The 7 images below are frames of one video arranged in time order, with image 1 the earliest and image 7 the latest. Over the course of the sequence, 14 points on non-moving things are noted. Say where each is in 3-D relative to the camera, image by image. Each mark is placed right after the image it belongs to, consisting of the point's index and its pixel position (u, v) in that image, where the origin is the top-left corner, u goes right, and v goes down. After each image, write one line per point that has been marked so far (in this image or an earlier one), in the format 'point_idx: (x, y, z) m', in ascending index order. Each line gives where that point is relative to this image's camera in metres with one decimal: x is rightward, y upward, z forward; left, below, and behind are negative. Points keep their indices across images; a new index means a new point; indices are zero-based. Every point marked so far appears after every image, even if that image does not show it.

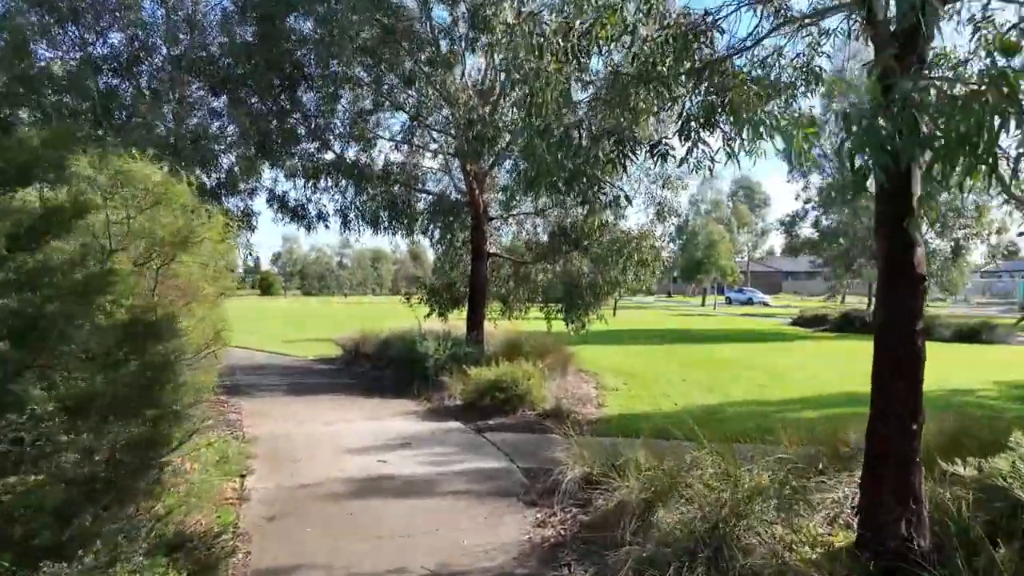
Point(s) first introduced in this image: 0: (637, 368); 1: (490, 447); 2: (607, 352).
0: (+2.6, -1.7, +15.1) m
1: (-0.3, -1.9, +8.5) m
2: (+2.4, -1.6, +17.6) m
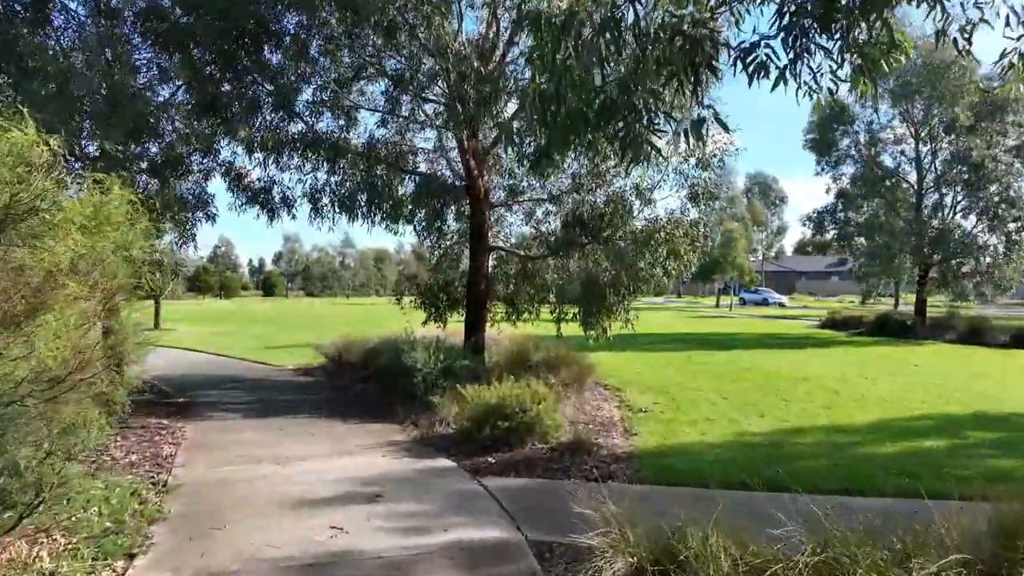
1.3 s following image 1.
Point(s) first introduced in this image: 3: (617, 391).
0: (+2.8, -1.7, +12.9) m
1: (-0.2, -1.9, +6.2) m
2: (+2.5, -1.6, +15.3) m
3: (+1.8, -1.7, +11.9) m
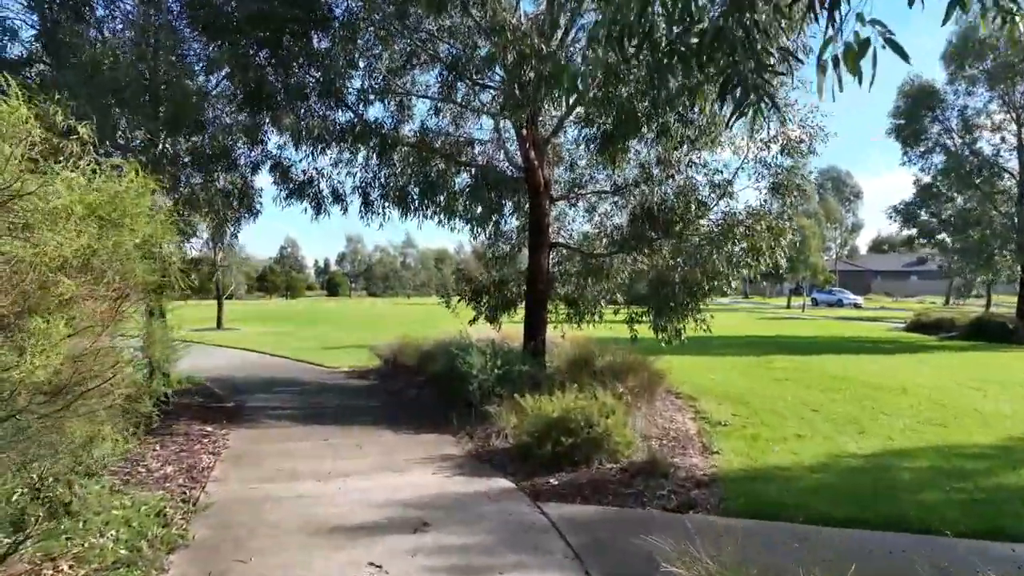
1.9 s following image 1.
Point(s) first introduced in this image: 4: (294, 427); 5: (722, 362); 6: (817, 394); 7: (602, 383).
0: (+3.8, -1.7, +11.7) m
1: (+0.3, -1.9, +5.4) m
2: (+3.7, -1.6, +14.2) m
3: (+2.7, -1.7, +10.9) m
4: (-3.0, -1.9, +9.8) m
5: (+4.5, -1.6, +15.2) m
6: (+4.9, -1.7, +11.4) m
7: (+1.2, -1.3, +9.8) m
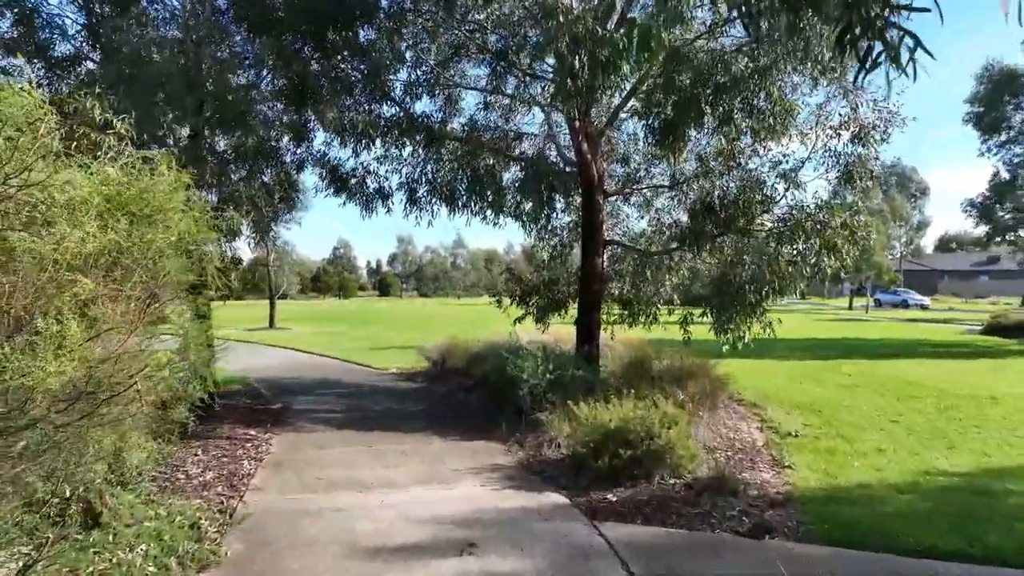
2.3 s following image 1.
0: (+4.6, -1.7, +10.9) m
1: (+0.7, -1.9, +4.8) m
2: (+4.7, -1.6, +13.4) m
3: (+3.5, -1.7, +10.2) m
4: (-2.3, -1.9, +9.5) m
5: (+5.5, -1.6, +14.3) m
6: (+5.7, -1.7, +10.6) m
7: (+1.9, -1.3, +9.2) m
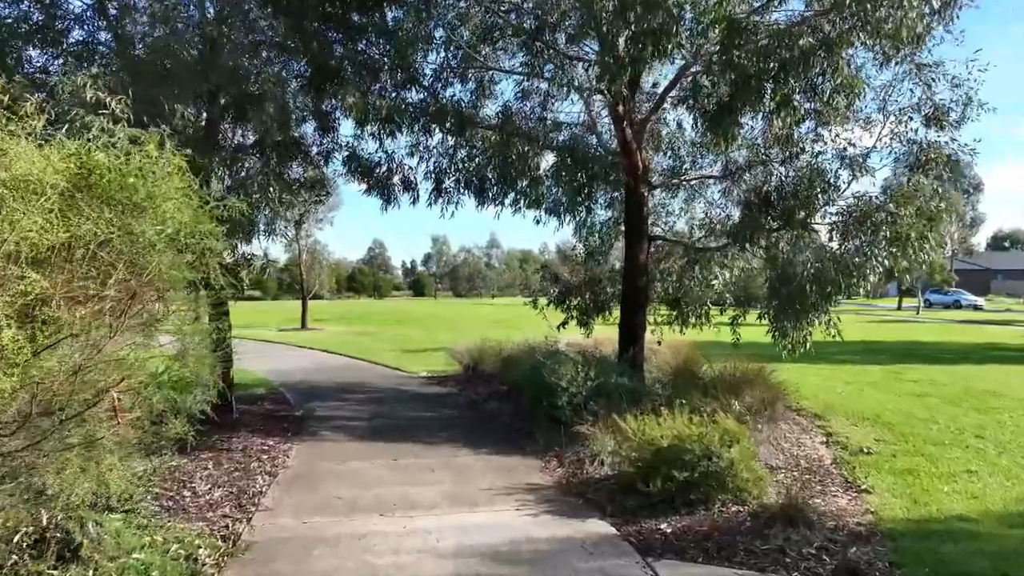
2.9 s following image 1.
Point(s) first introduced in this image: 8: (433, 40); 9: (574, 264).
0: (+5.1, -1.7, +9.9) m
1: (+0.9, -1.9, +4.0) m
2: (+5.4, -1.5, +12.4) m
3: (+4.0, -1.7, +9.2) m
4: (-1.8, -1.9, +8.8) m
5: (+6.2, -1.6, +13.3) m
6: (+6.2, -1.7, +9.5) m
7: (+2.3, -1.3, +8.3) m
8: (-1.0, +3.2, +9.1) m
9: (+1.1, +0.4, +12.2) m
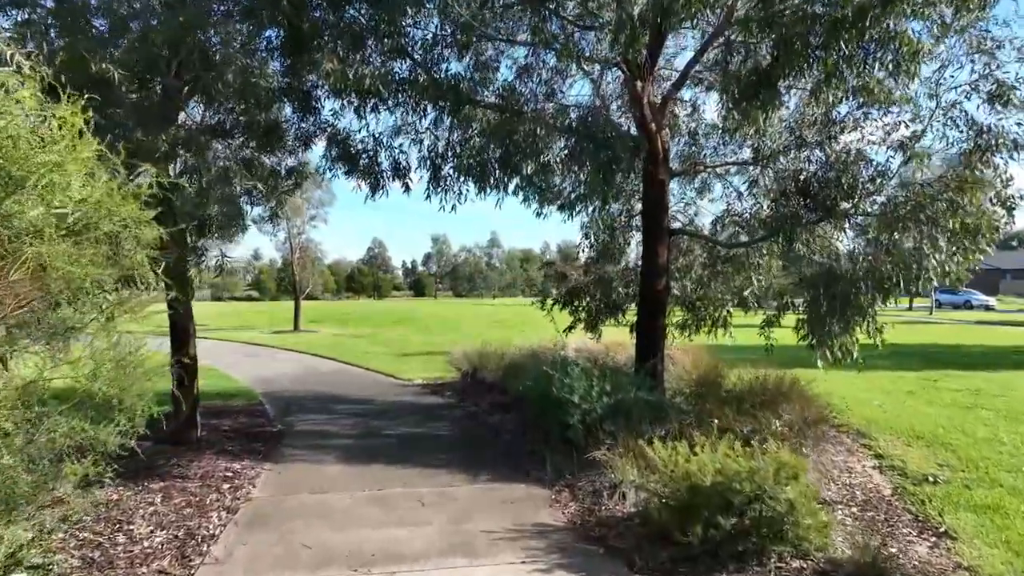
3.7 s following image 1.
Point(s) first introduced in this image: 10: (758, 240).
0: (+5.2, -1.7, +8.8) m
1: (+0.9, -1.9, +2.9) m
2: (+5.4, -1.5, +11.2) m
3: (+4.0, -1.7, +8.1) m
4: (-1.8, -1.9, +7.6) m
5: (+6.2, -1.6, +12.1) m
6: (+6.2, -1.7, +8.3) m
7: (+2.4, -1.3, +7.1) m
8: (-1.0, +3.2, +8.0) m
9: (+1.1, +0.4, +11.0) m
10: (+3.1, +0.6, +9.1) m
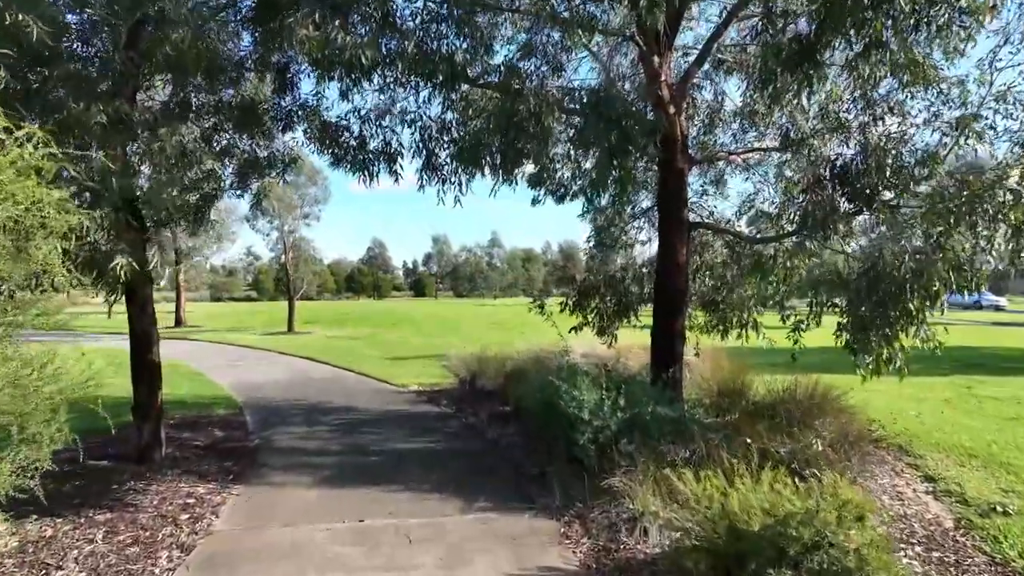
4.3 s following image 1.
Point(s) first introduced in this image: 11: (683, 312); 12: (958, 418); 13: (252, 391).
0: (+5.2, -1.7, +7.9) m
1: (+0.9, -1.9, +2.0) m
2: (+5.4, -1.5, +10.3) m
3: (+4.0, -1.7, +7.2) m
4: (-1.8, -1.9, +6.7) m
5: (+6.3, -1.6, +11.2) m
6: (+6.2, -1.7, +7.4) m
7: (+2.4, -1.3, +6.2) m
8: (-1.0, +3.2, +7.1) m
9: (+1.1, +0.4, +10.1) m
10: (+3.1, +0.6, +8.2) m
11: (+1.9, -0.3, +8.2) m
12: (+5.7, -1.7, +9.3) m
13: (-4.7, -1.8, +12.9) m
